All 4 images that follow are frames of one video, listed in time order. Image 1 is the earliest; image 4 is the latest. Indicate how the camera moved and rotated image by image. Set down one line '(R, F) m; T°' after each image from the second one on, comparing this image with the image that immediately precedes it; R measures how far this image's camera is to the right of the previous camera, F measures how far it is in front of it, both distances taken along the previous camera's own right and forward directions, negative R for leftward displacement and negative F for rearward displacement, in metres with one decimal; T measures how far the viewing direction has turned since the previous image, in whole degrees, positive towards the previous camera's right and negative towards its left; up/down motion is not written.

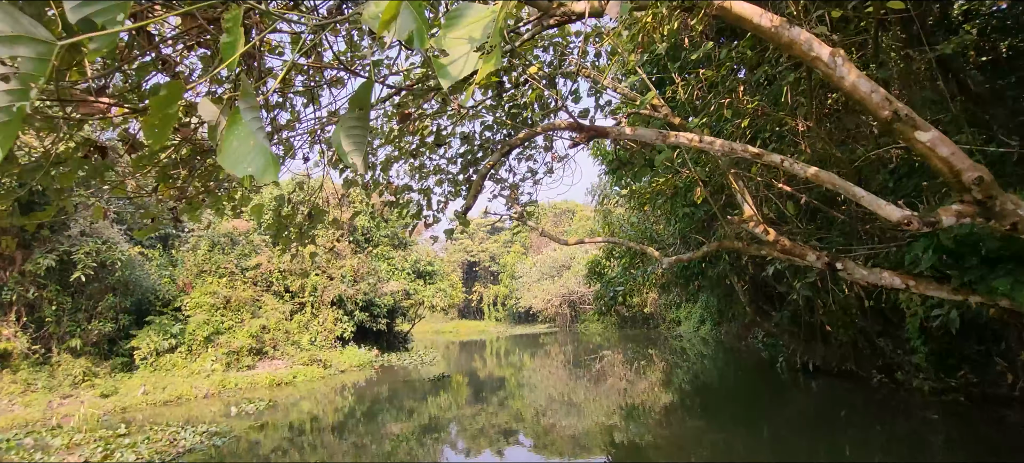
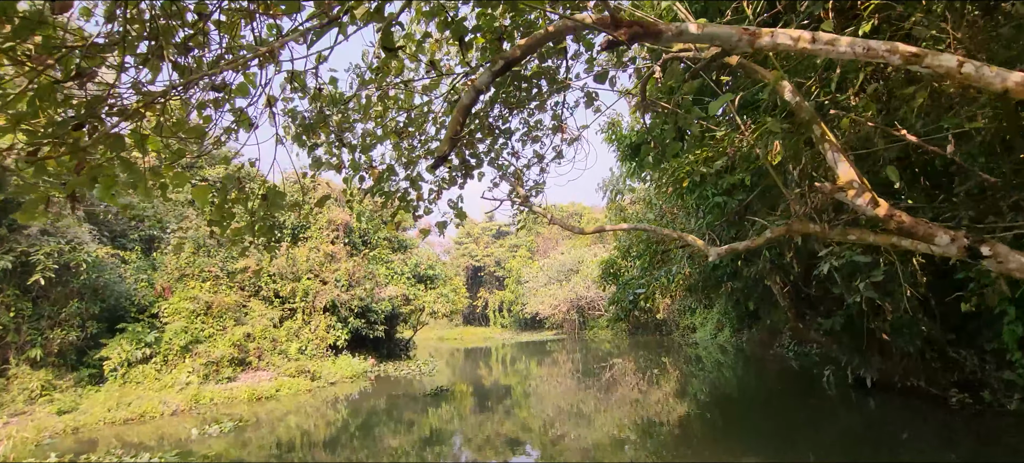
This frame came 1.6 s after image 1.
(0.0, +0.8) m; -1°
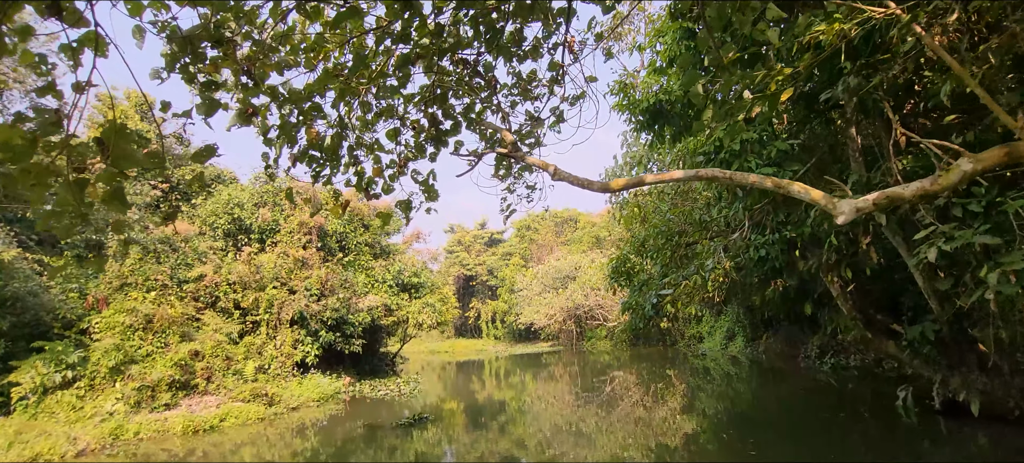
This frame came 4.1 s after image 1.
(0.0, +1.2) m; +1°
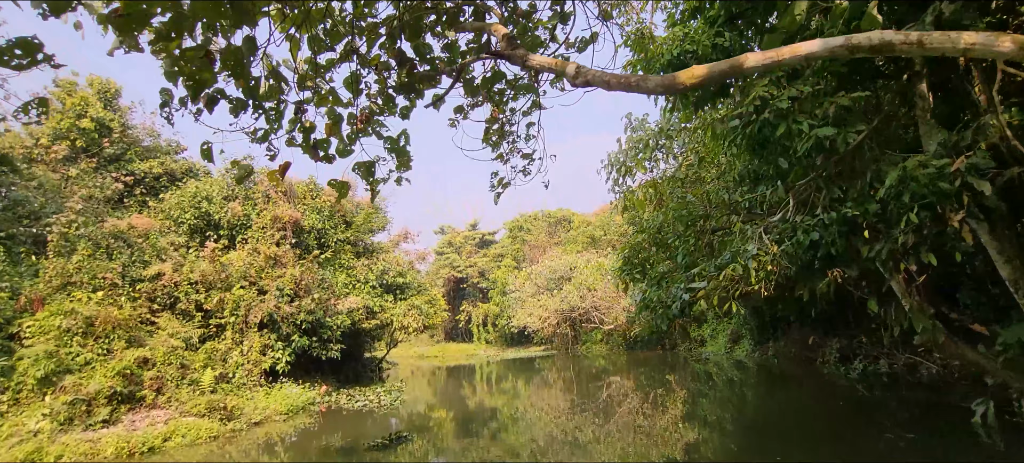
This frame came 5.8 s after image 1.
(0.0, +0.9) m; +1°
